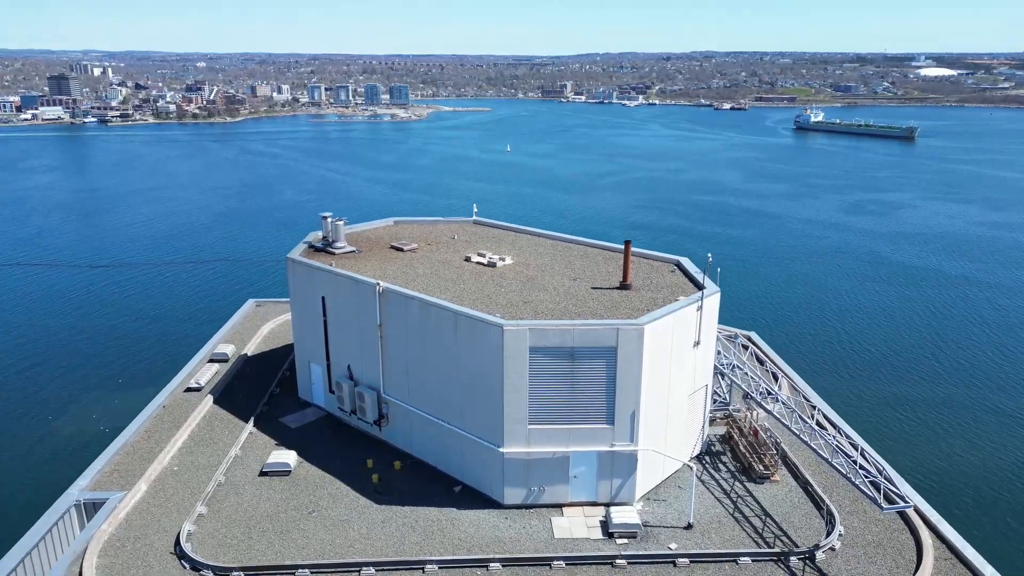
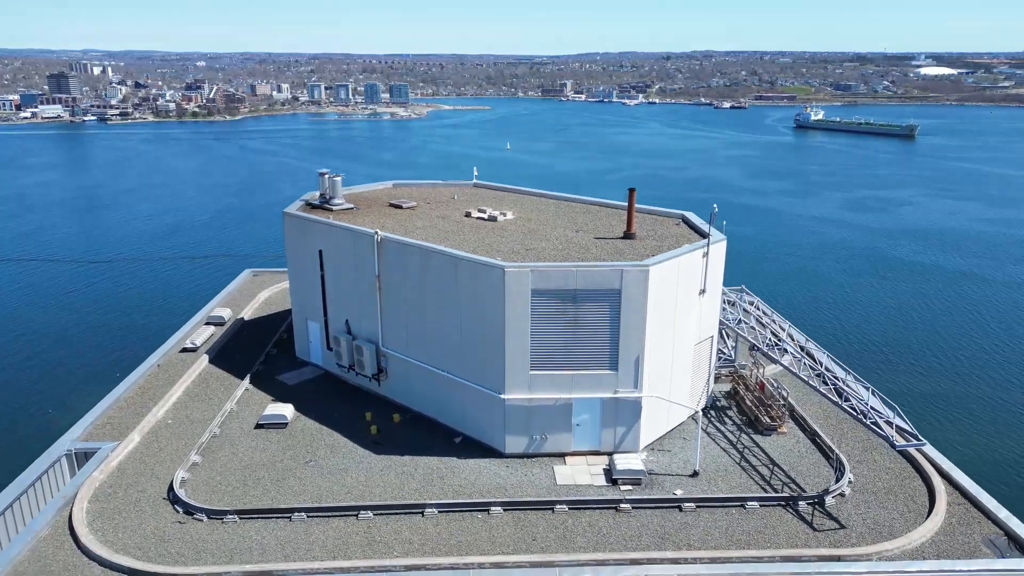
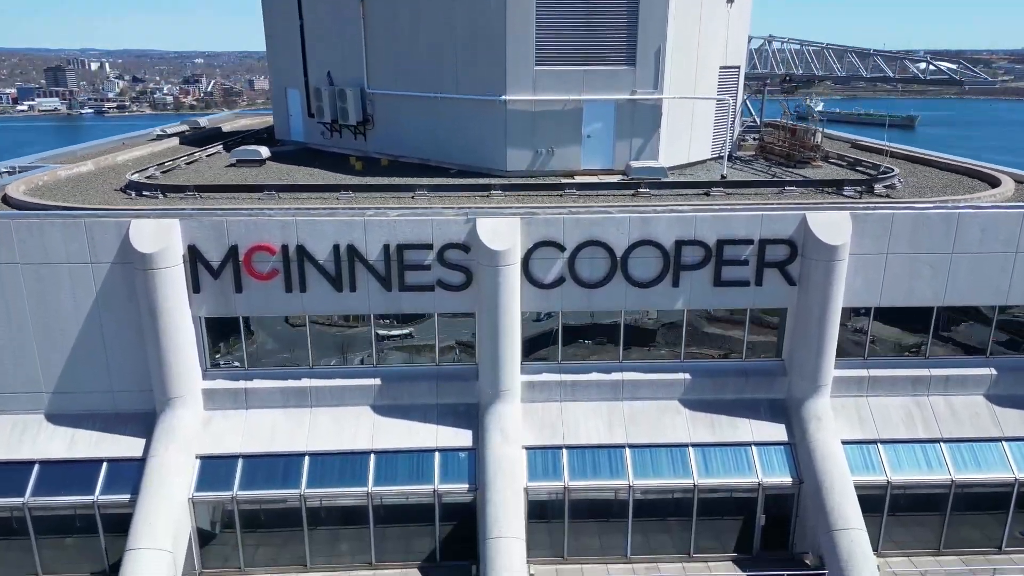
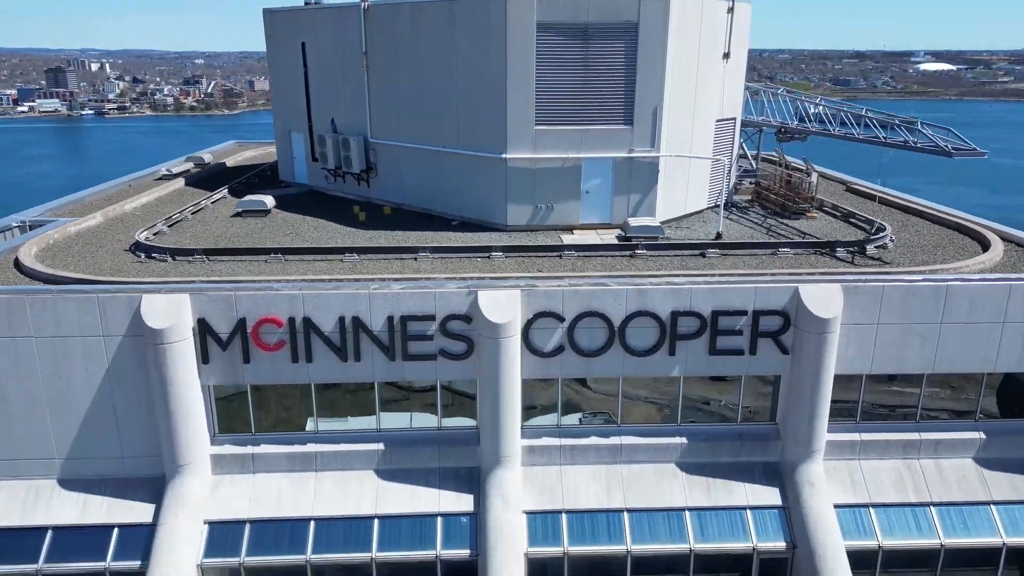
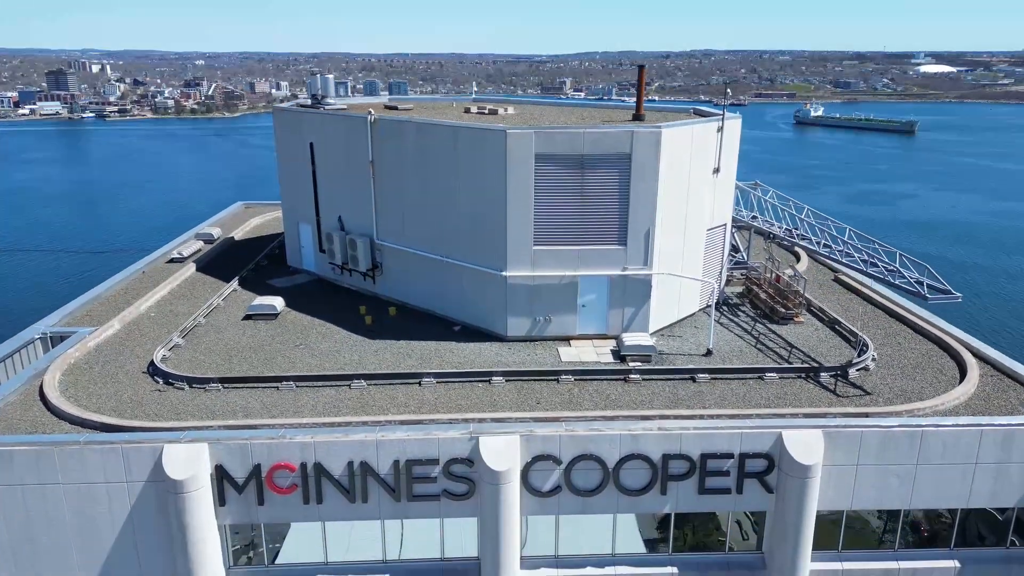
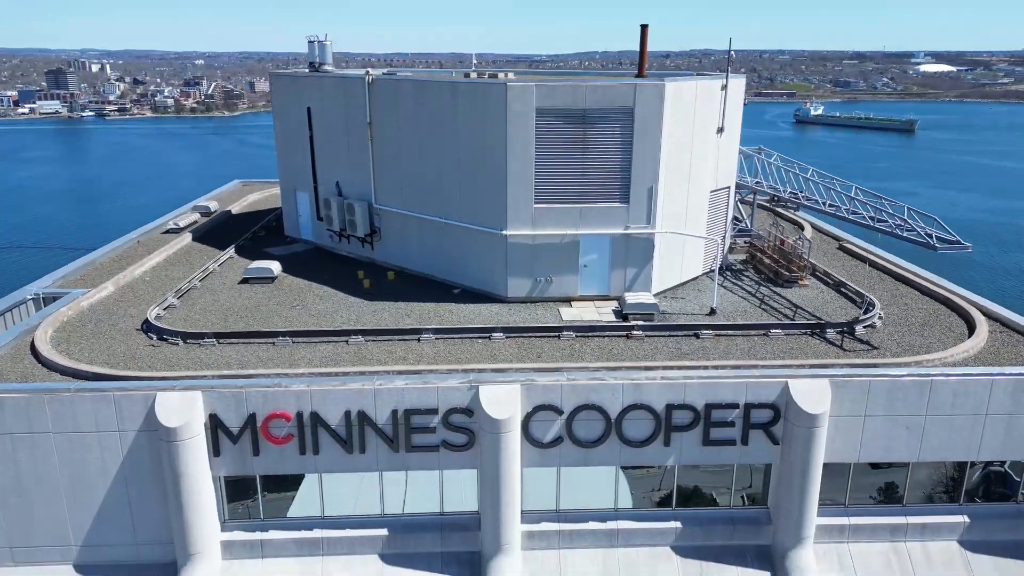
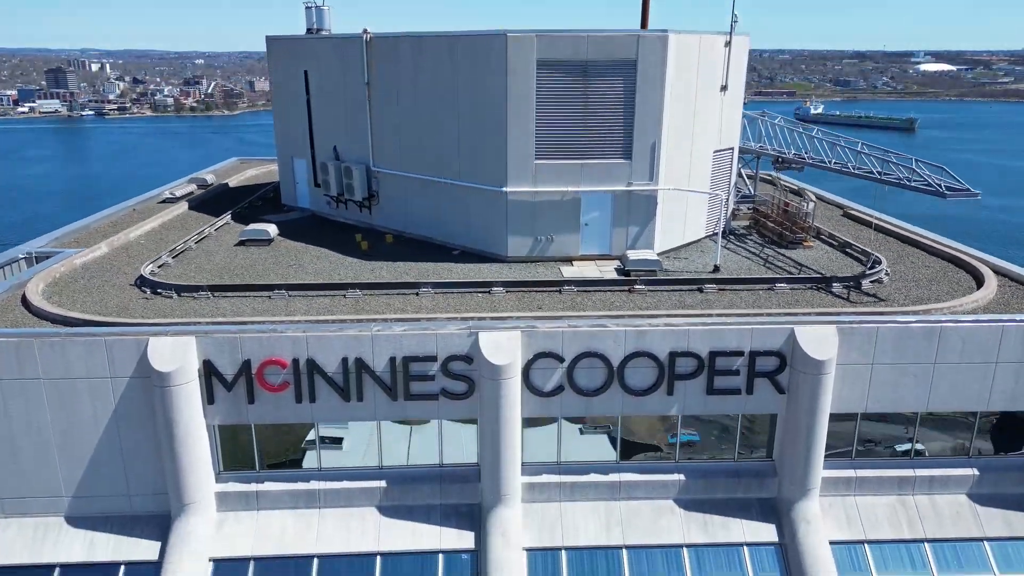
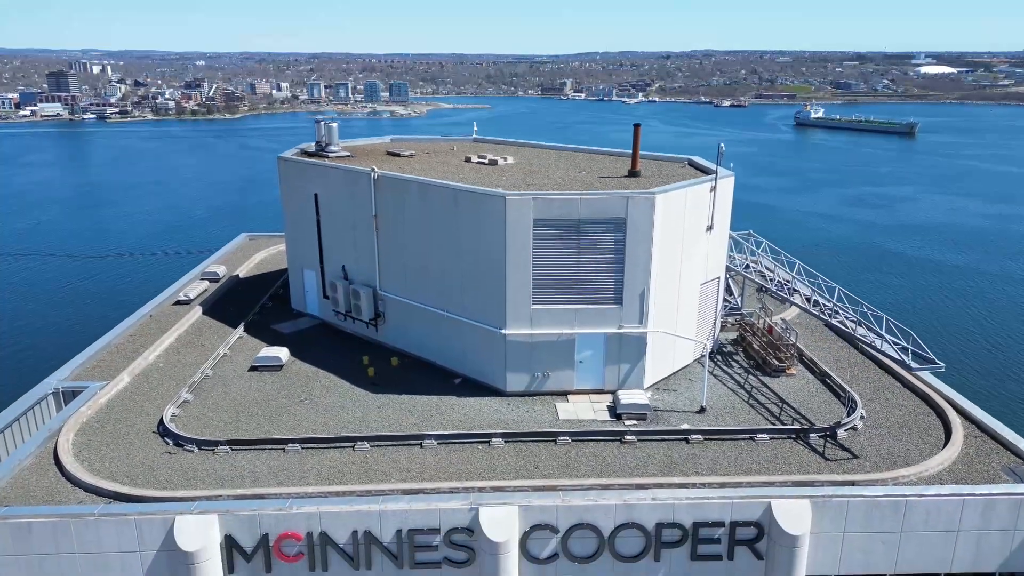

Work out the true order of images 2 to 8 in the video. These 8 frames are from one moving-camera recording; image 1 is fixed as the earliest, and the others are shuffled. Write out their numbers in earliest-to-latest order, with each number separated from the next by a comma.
2, 8, 5, 6, 7, 4, 3
